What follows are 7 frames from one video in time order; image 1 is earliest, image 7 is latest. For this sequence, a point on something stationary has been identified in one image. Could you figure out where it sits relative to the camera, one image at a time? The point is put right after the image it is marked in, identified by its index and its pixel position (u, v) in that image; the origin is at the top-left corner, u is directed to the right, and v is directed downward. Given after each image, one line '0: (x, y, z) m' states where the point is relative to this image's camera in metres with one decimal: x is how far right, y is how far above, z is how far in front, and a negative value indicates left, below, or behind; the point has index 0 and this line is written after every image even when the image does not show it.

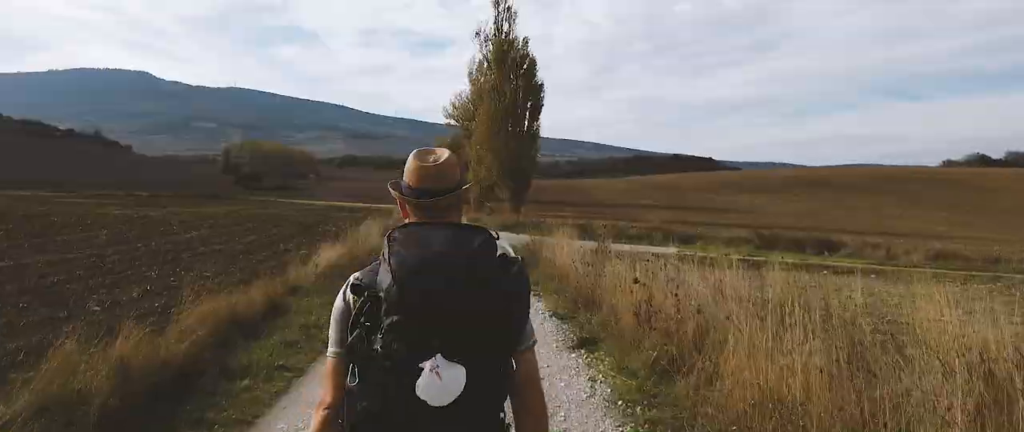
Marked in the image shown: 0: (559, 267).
0: (+0.9, -1.0, +13.8) m
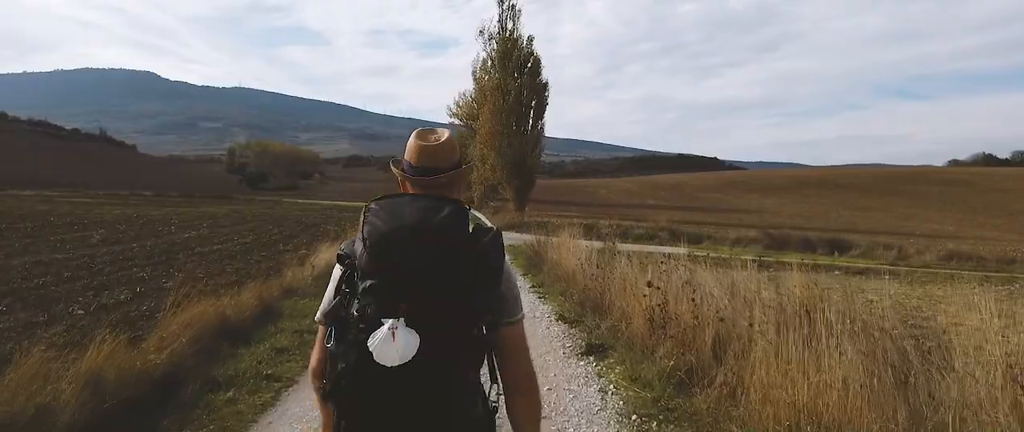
0: (+0.9, -0.9, +13.3) m
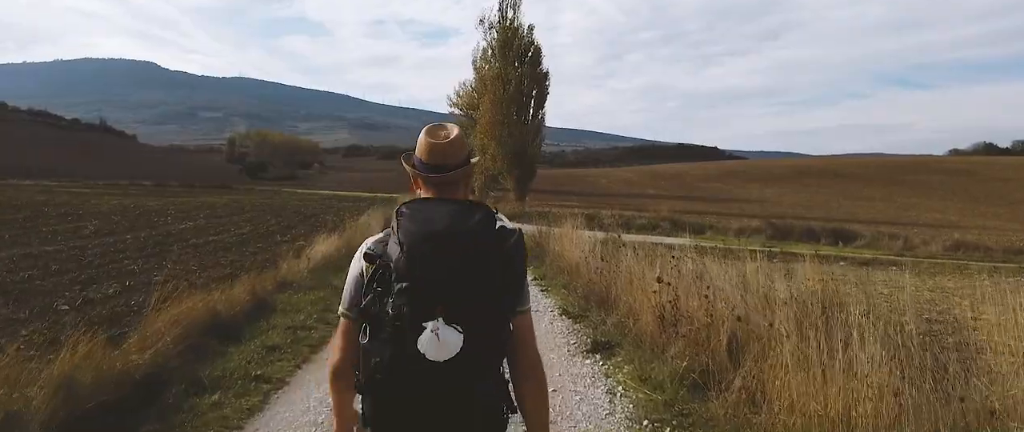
0: (+1.0, -0.8, +13.0) m
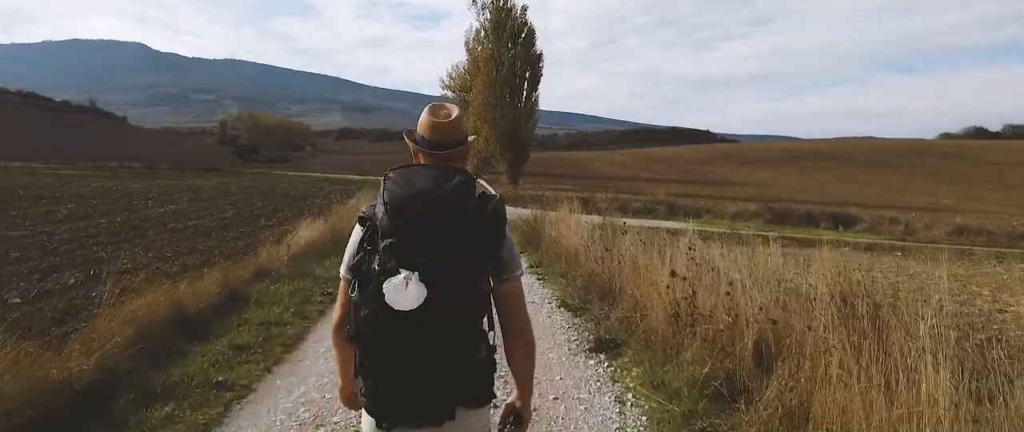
0: (+0.9, -0.5, +12.3) m
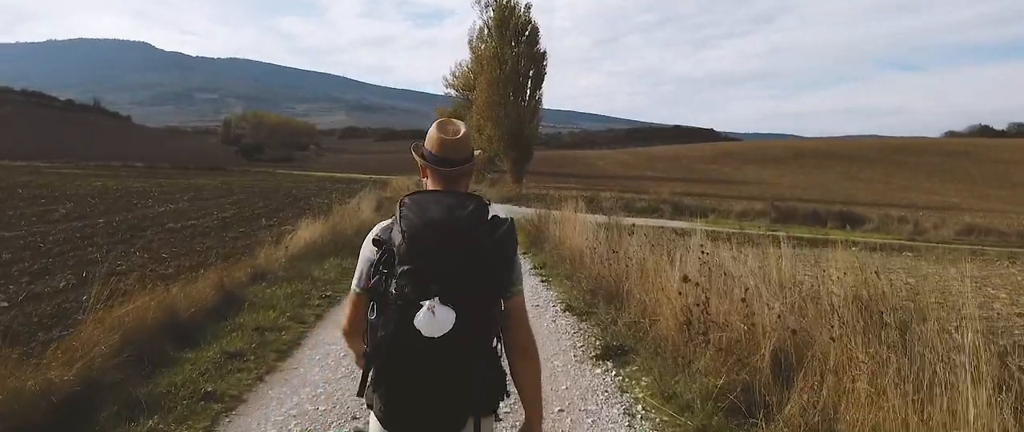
0: (+0.9, -0.5, +12.0) m
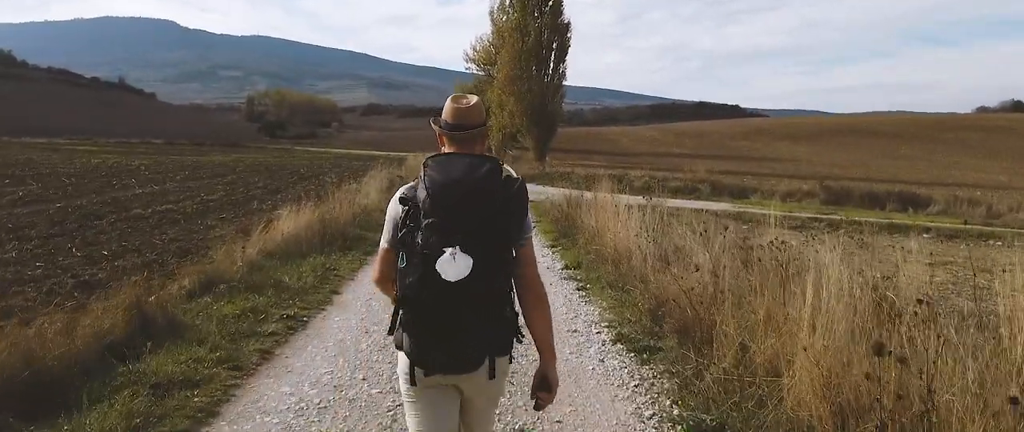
0: (+1.3, -0.4, +9.4) m
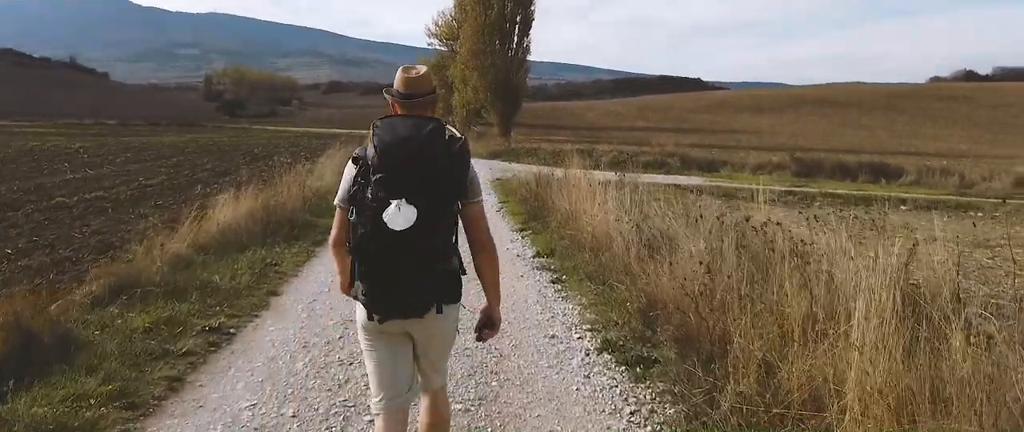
0: (+0.9, -0.2, +8.5) m
